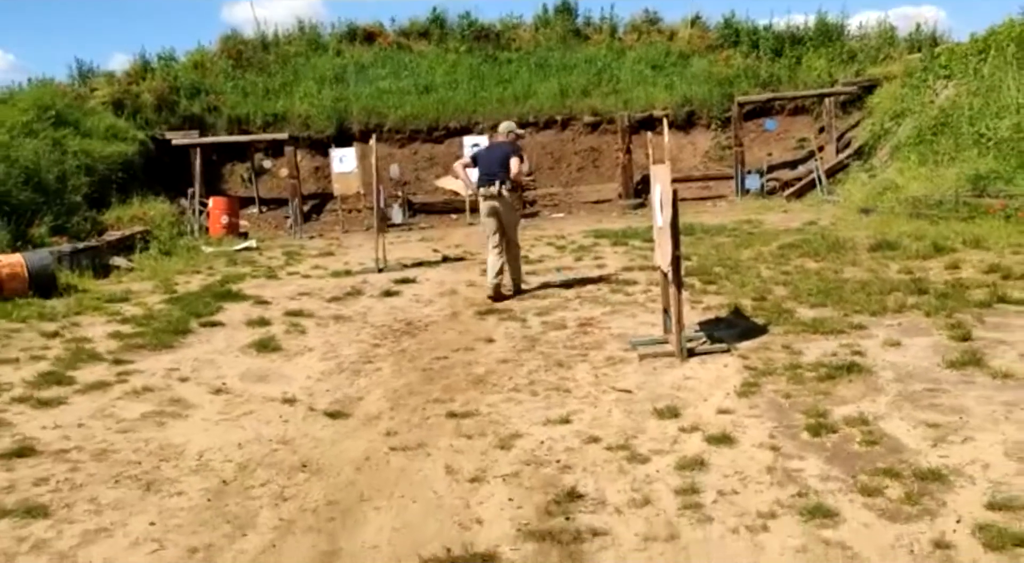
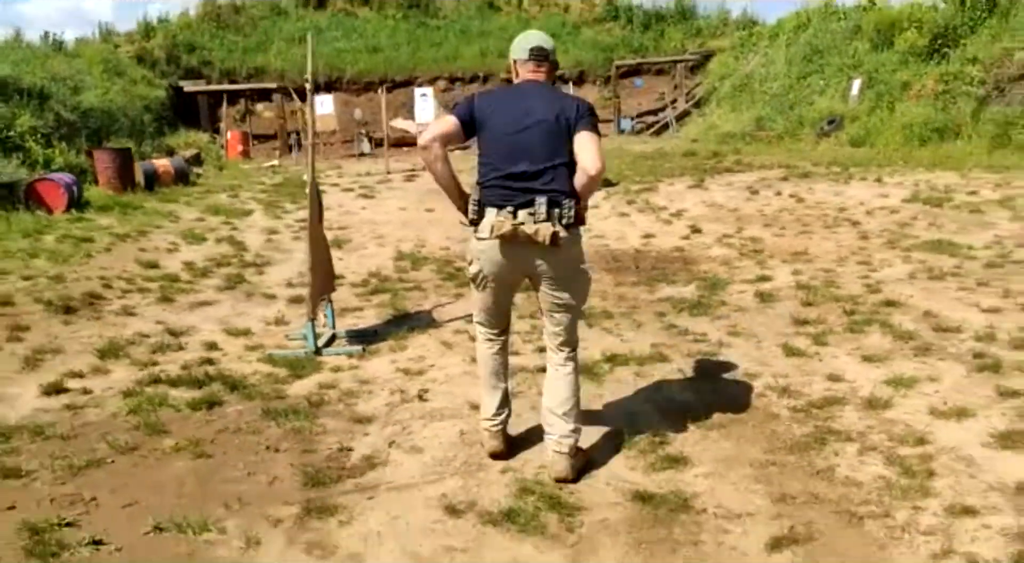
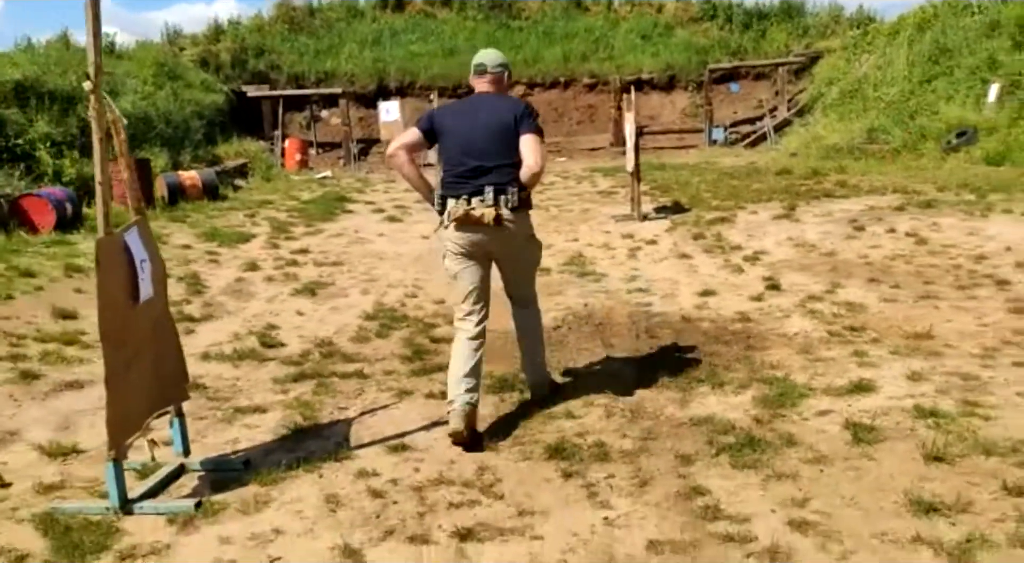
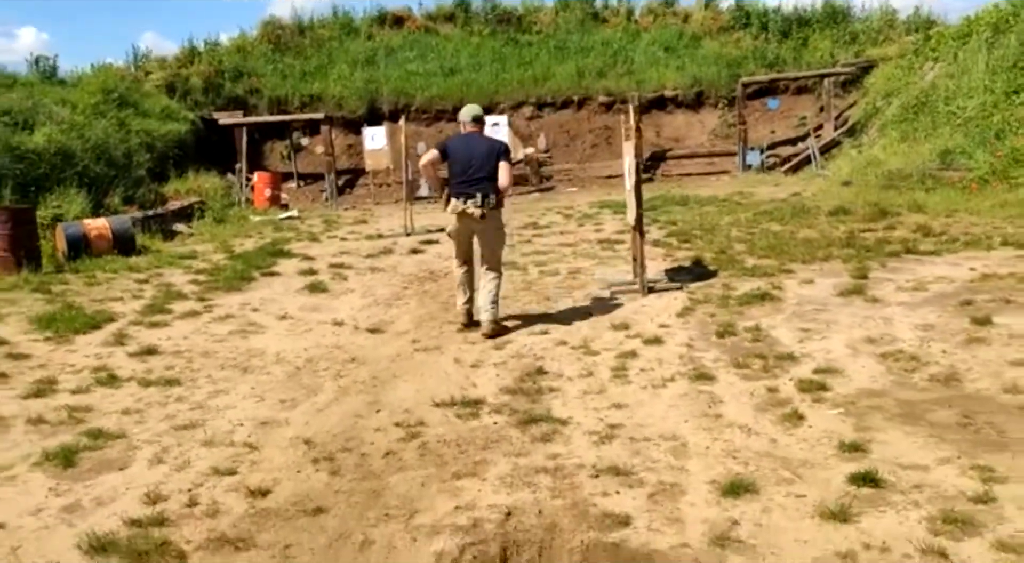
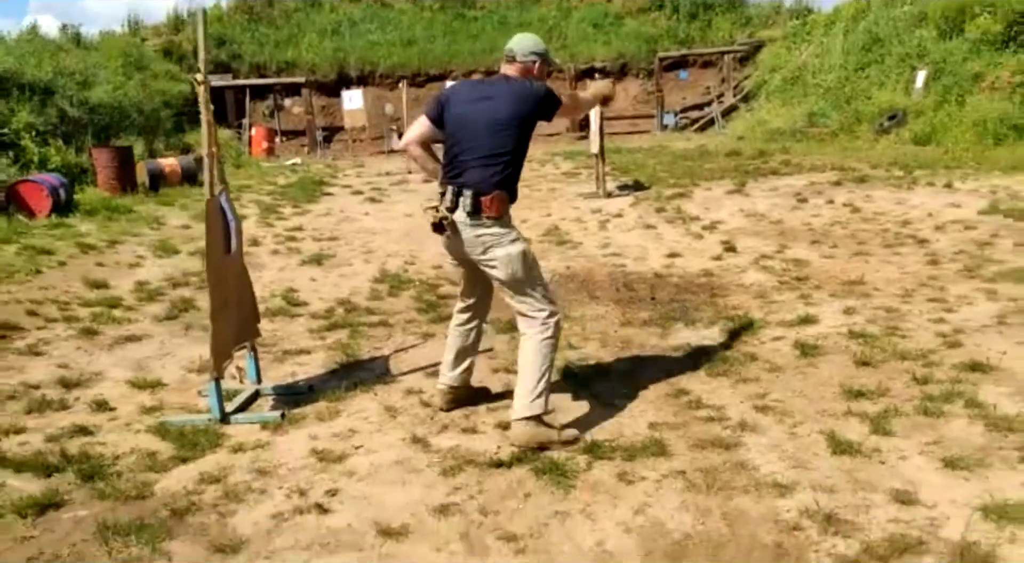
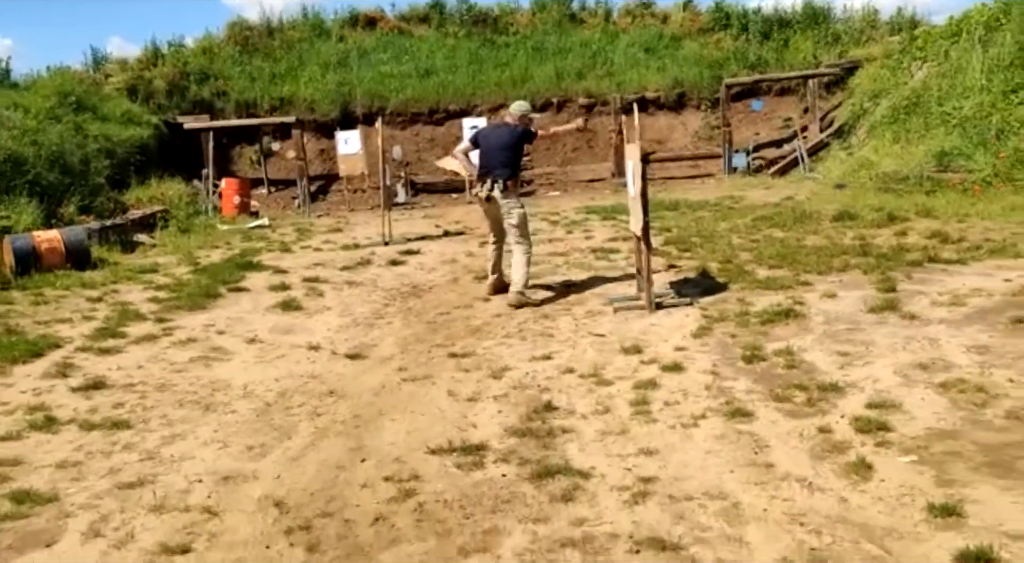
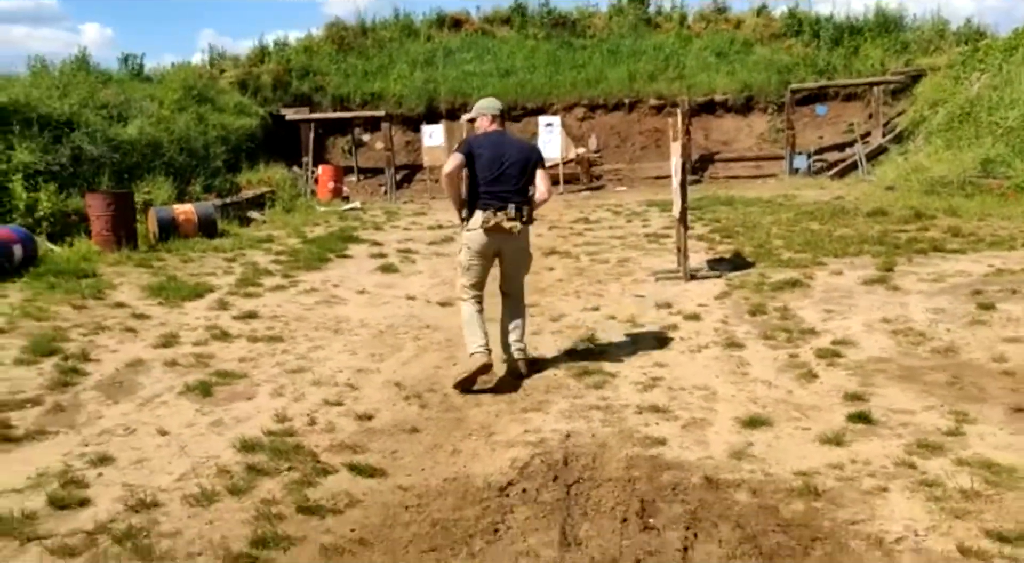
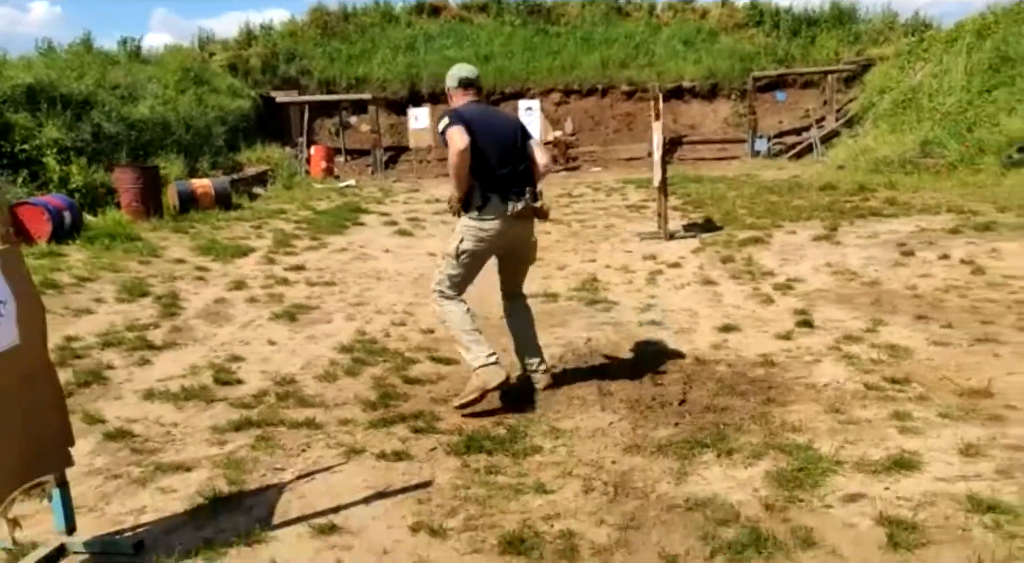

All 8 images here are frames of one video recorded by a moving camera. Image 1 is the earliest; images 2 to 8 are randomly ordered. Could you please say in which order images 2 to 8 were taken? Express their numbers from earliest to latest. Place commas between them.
6, 4, 7, 8, 3, 5, 2
